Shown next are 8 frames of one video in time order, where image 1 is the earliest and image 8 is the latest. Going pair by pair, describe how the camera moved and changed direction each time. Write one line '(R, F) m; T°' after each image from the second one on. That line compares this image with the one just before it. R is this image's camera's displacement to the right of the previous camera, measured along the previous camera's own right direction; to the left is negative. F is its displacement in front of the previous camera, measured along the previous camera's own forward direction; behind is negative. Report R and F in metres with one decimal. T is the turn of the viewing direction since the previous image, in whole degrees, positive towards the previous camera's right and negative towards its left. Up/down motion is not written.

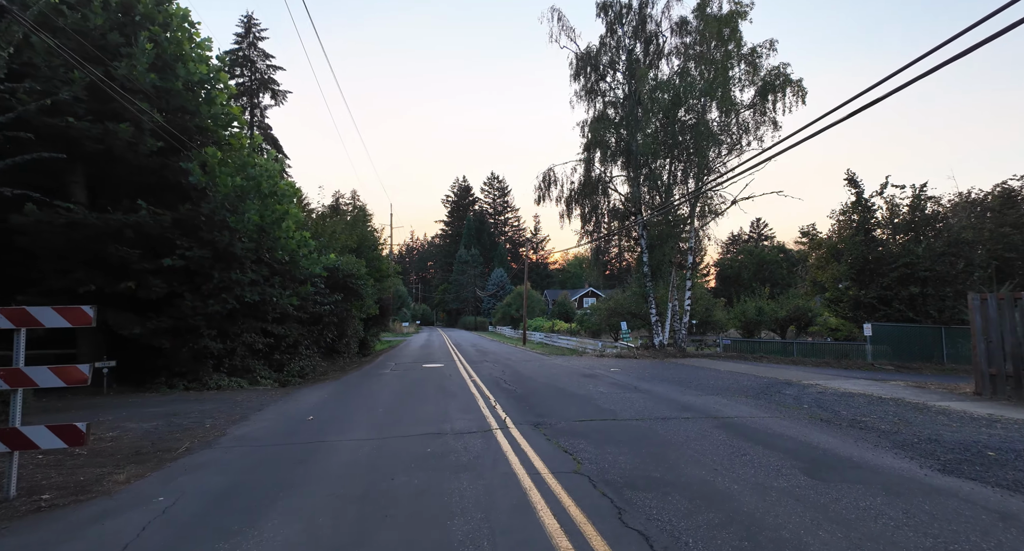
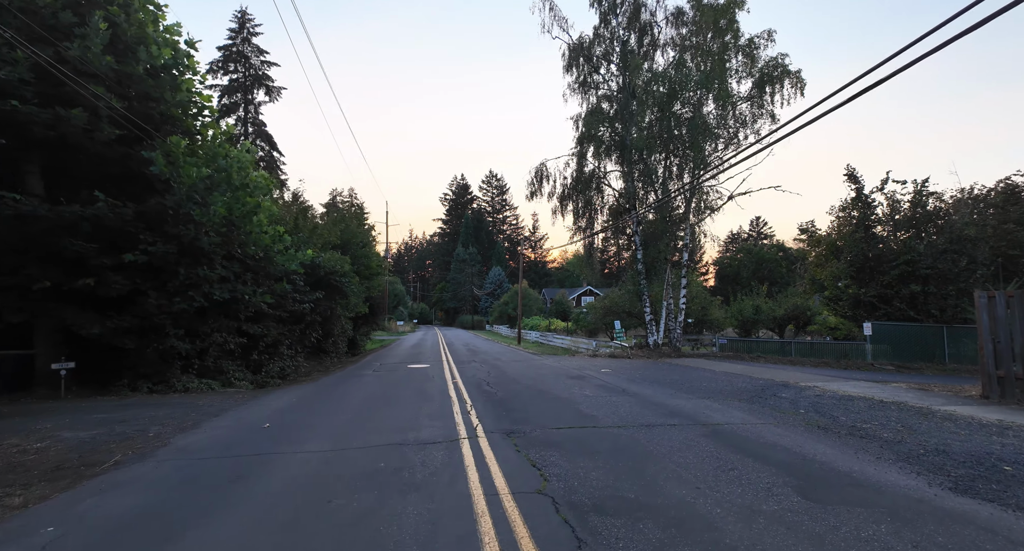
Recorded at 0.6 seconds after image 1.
(+0.4, +0.6) m; 0°
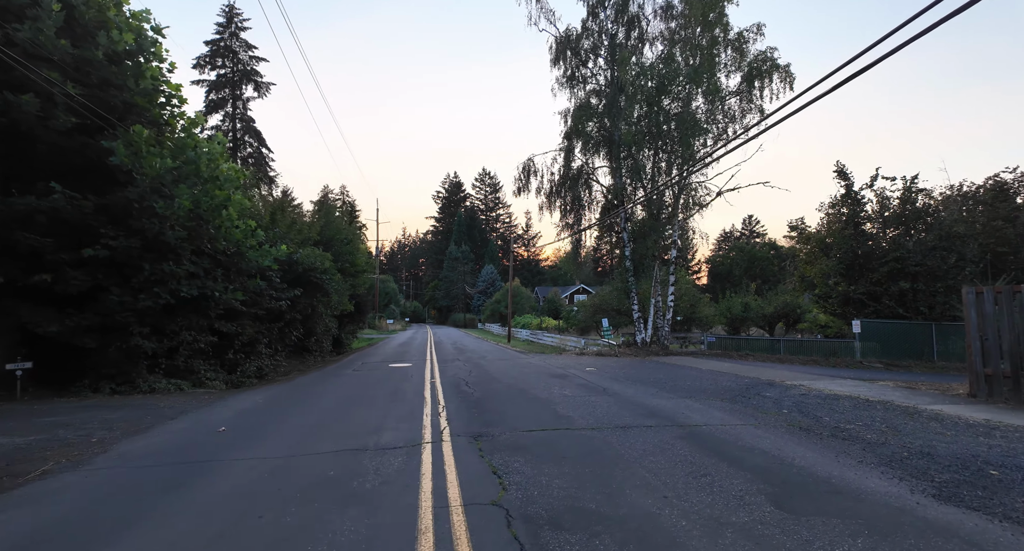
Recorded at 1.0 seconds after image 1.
(+0.3, +0.3) m; +1°
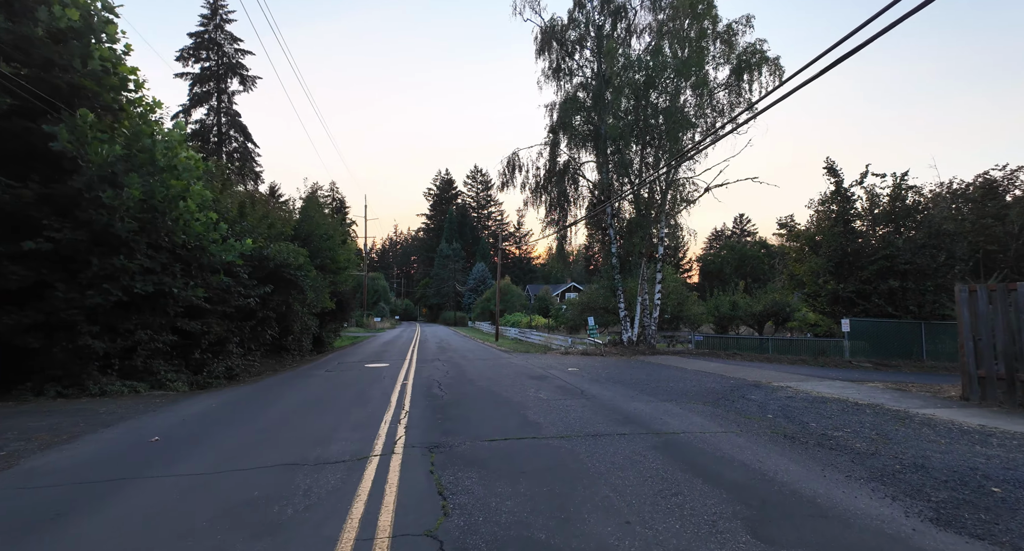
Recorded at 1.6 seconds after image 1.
(+0.4, +0.5) m; +1°
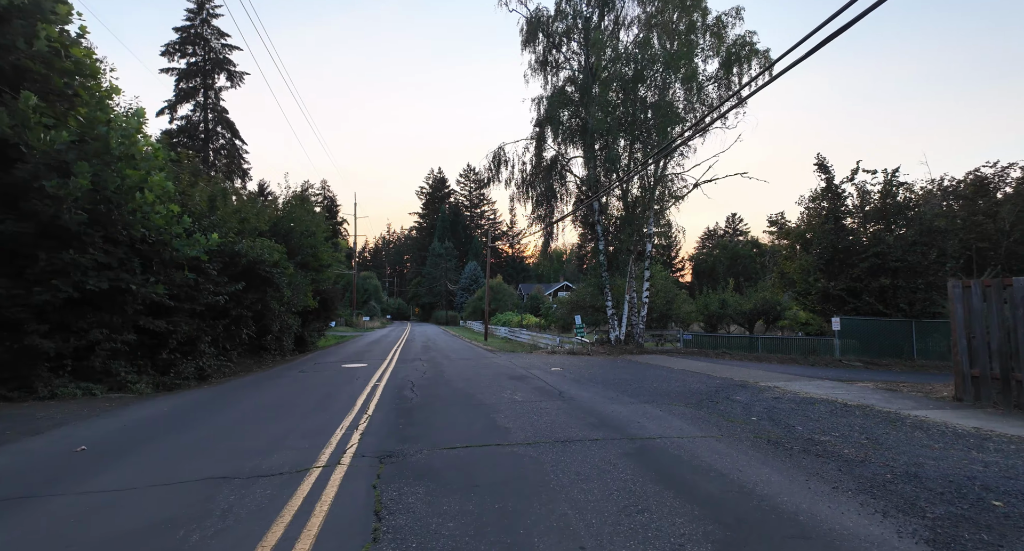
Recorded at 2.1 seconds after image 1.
(+0.4, +0.5) m; +1°
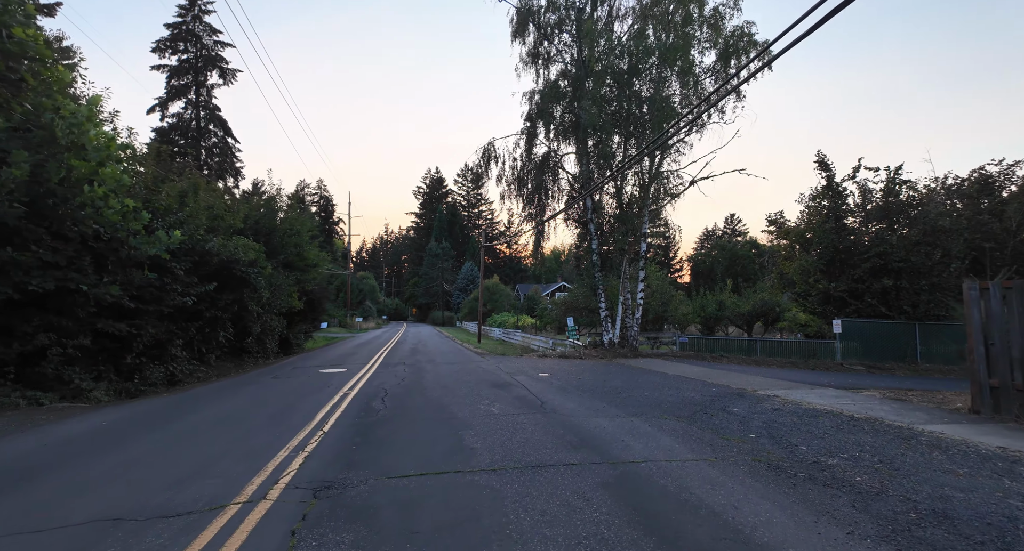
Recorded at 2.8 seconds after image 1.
(+0.4, +0.7) m; 0°
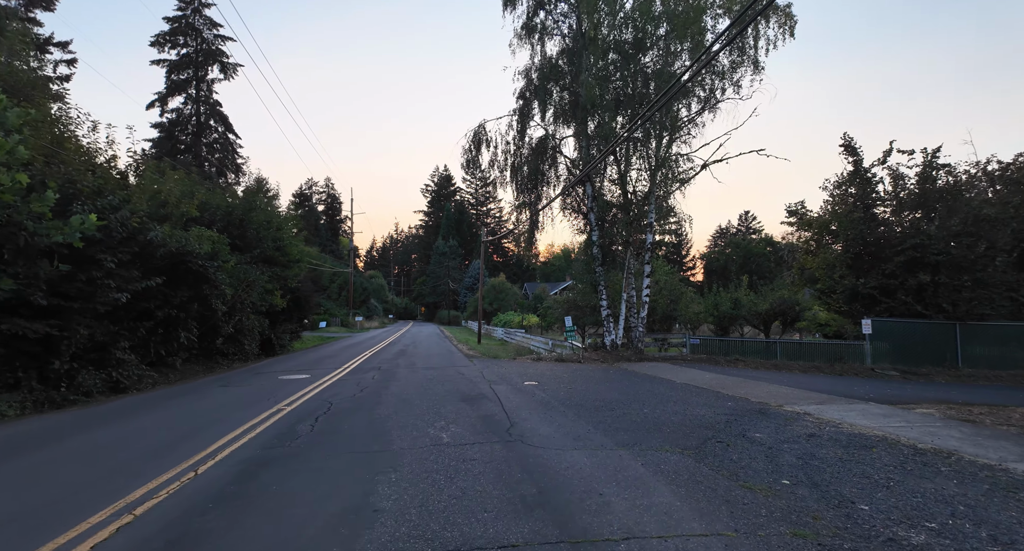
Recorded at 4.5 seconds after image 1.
(+0.7, +1.8) m; -1°
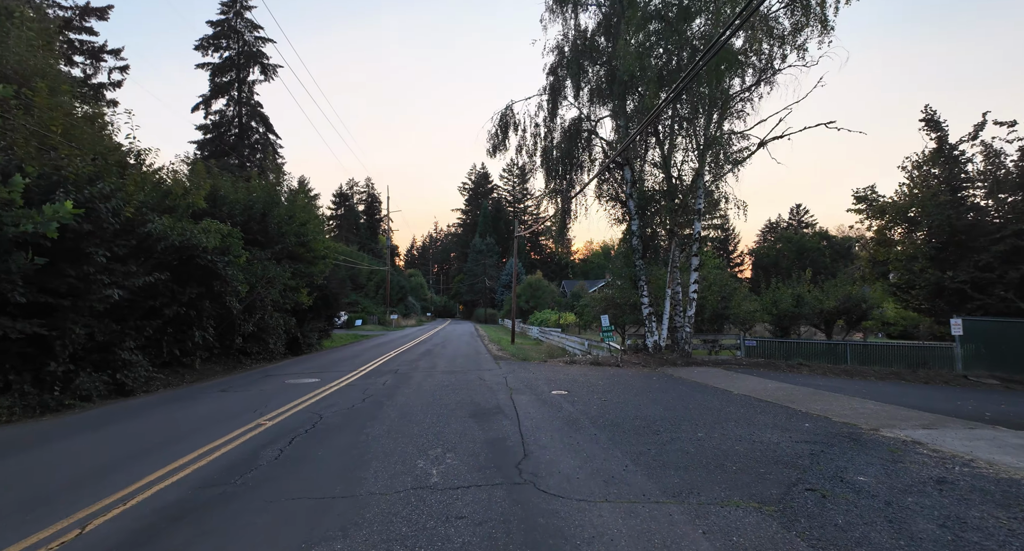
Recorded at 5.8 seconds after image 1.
(+0.3, +1.5) m; -5°
